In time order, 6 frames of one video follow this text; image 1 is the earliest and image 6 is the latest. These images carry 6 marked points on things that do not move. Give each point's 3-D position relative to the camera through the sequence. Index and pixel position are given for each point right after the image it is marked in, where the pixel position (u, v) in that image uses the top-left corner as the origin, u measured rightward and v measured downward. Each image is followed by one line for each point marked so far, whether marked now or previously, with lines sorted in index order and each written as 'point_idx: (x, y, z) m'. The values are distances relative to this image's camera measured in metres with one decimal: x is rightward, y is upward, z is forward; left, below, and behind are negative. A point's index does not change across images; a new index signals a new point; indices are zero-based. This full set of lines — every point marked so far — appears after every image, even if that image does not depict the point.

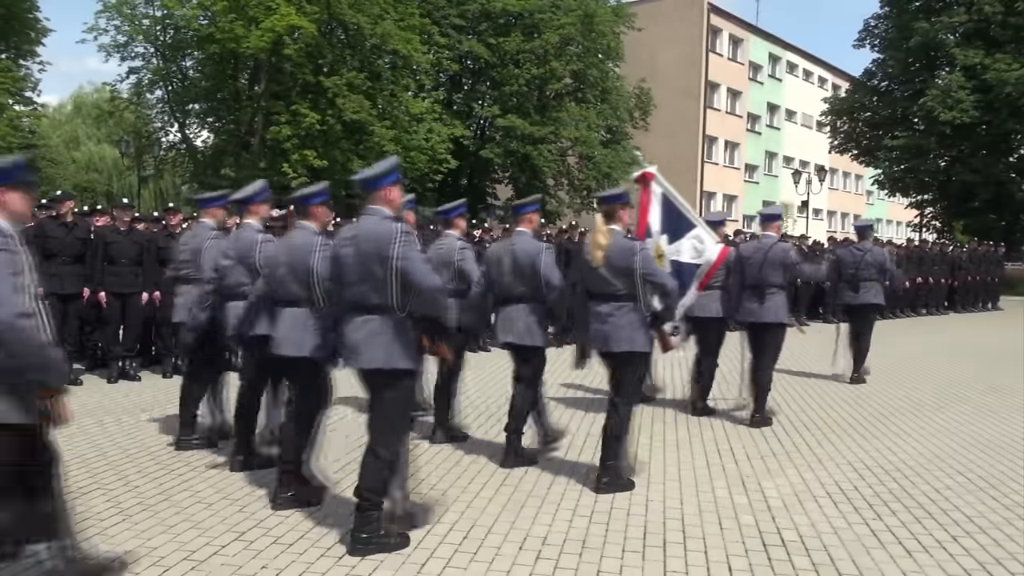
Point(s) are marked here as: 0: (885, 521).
0: (+2.6, -1.7, +6.2) m
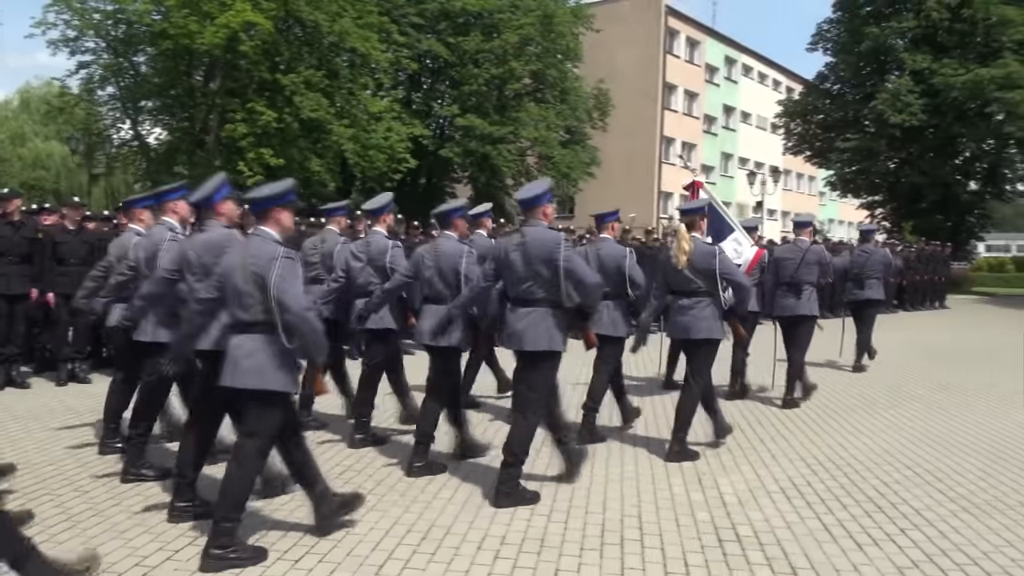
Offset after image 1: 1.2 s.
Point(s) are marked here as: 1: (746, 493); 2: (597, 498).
0: (+2.4, -1.7, +6.3) m
1: (+1.8, -1.6, +6.8) m
2: (+0.6, -1.5, +6.3) m
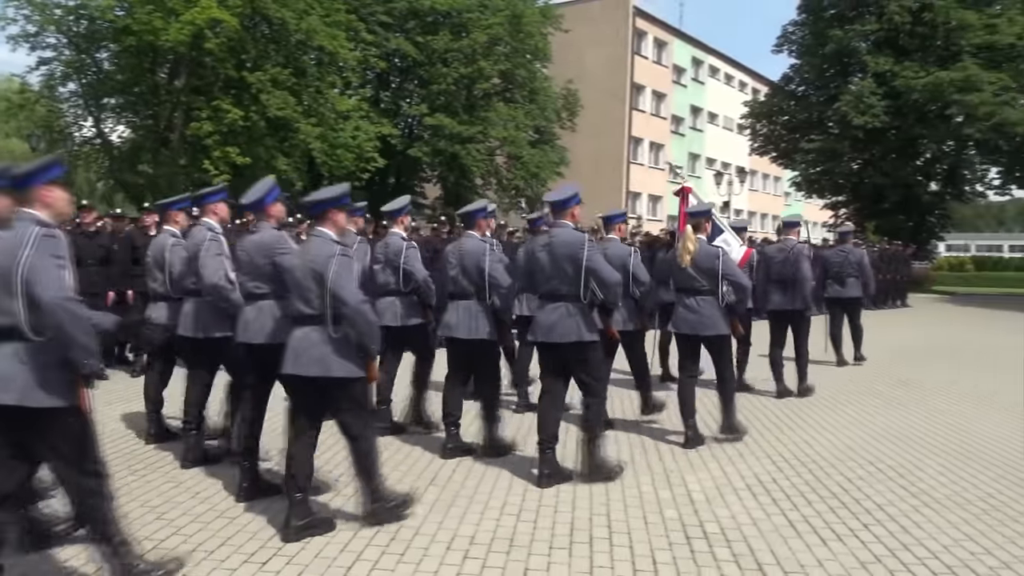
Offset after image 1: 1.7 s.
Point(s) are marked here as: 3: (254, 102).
0: (+2.2, -1.6, +6.4) m
1: (+1.6, -1.6, +6.9) m
2: (+0.4, -1.5, +6.4) m
3: (-5.9, +4.2, +19.9) m
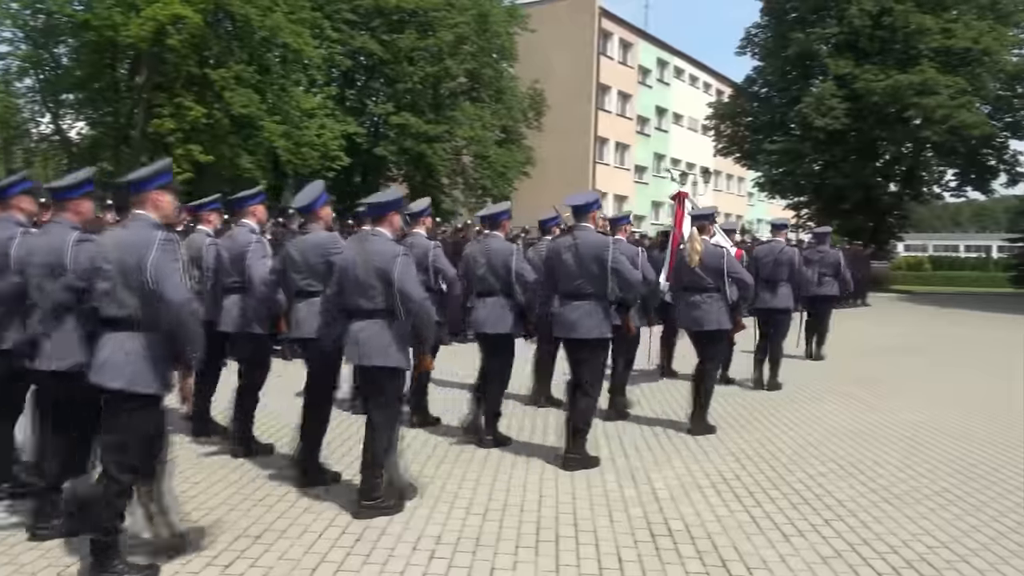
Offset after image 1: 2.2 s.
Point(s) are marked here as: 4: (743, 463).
0: (+1.9, -1.6, +6.5) m
1: (+1.4, -1.6, +7.0) m
2: (+0.2, -1.5, +6.4) m
3: (-6.6, +4.3, +19.7) m
4: (+2.2, -1.6, +8.0) m
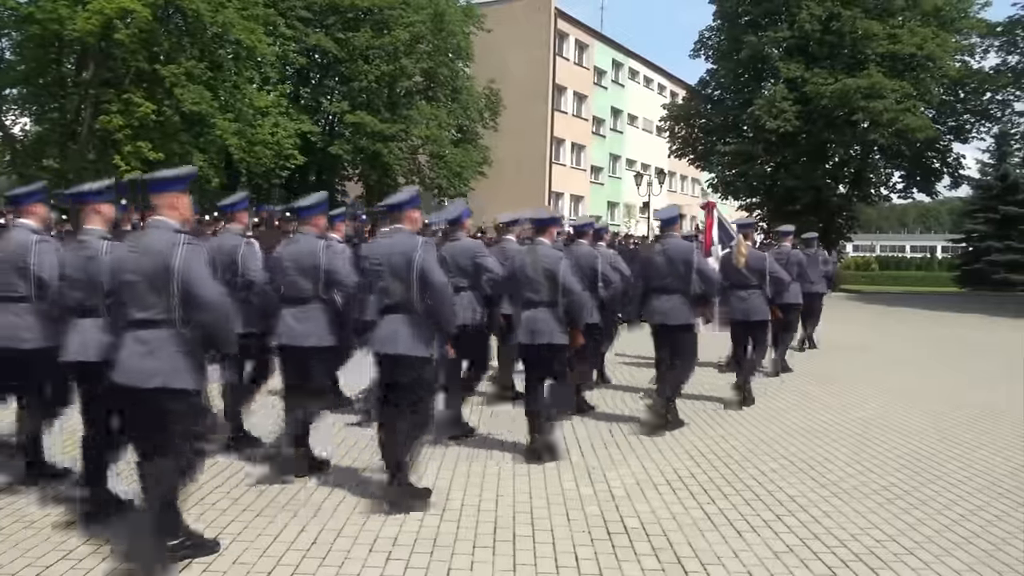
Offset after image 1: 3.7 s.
0: (+1.6, -1.6, +6.6) m
1: (+1.0, -1.6, +7.0) m
2: (-0.1, -1.5, +6.4) m
3: (-7.6, +4.3, +19.3) m
4: (+1.8, -1.6, +8.1) m
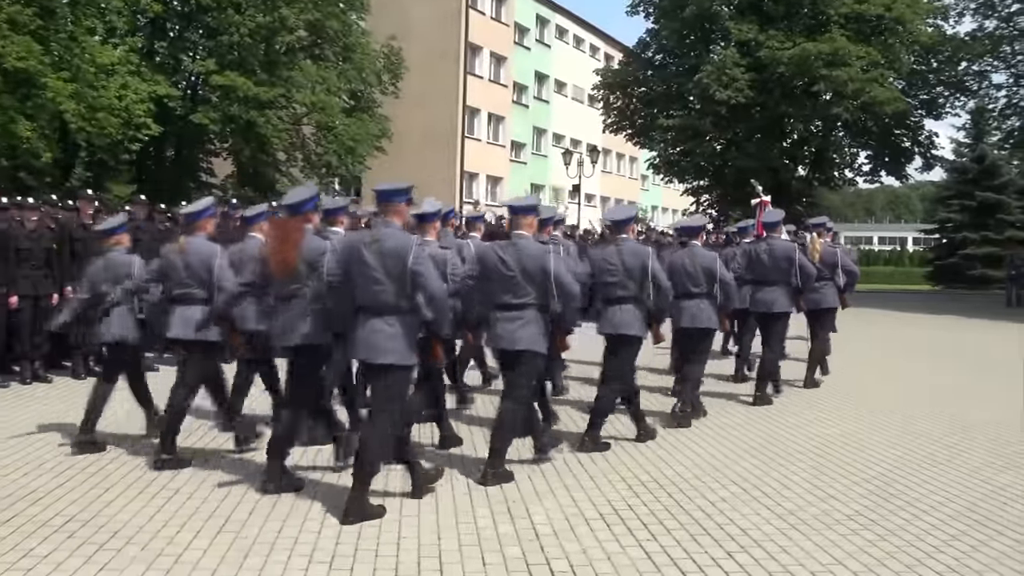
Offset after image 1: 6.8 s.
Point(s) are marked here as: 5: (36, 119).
0: (+0.8, -1.8, +3.7) m
1: (+0.2, -1.7, +4.0) m
2: (-0.9, -1.7, +3.3) m
3: (-9.4, +4.3, +15.6) m
4: (+0.8, -1.7, +5.1) m
5: (-8.8, +3.2, +16.4) m
